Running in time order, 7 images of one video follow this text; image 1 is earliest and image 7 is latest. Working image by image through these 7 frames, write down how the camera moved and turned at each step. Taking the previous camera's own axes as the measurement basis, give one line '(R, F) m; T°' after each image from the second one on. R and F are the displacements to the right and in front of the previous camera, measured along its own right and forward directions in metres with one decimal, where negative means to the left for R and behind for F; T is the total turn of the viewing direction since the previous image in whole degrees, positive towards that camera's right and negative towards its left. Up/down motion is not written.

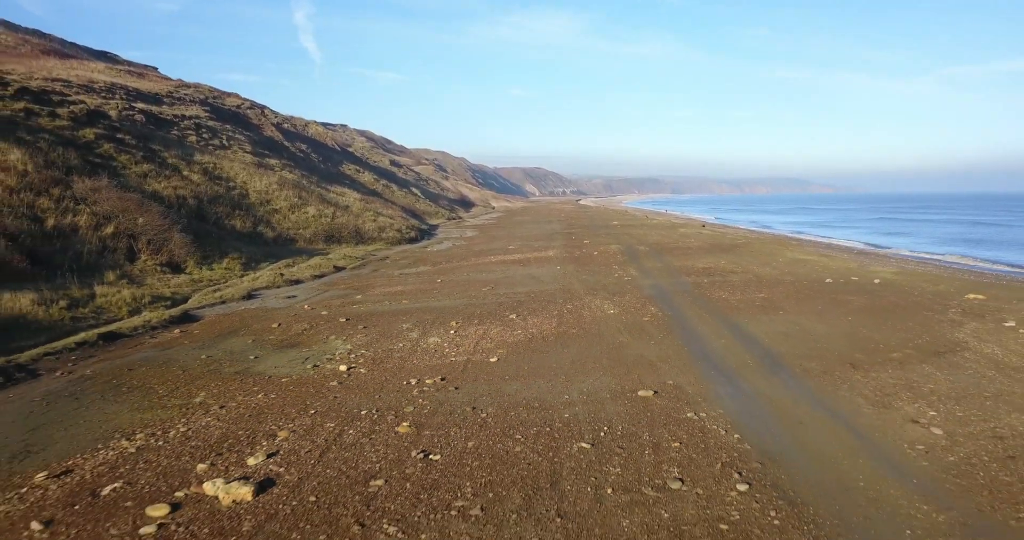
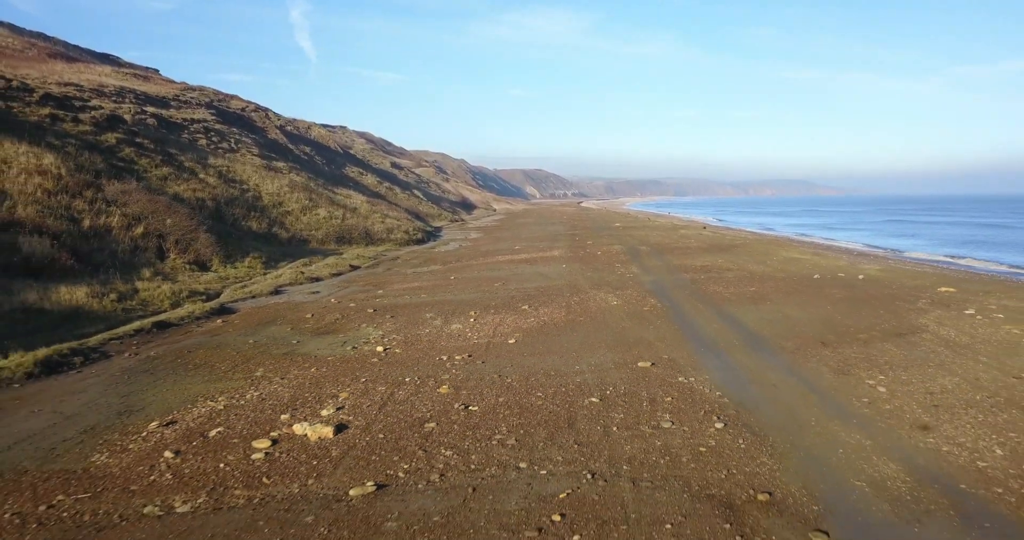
(-0.4, -1.5) m; 0°
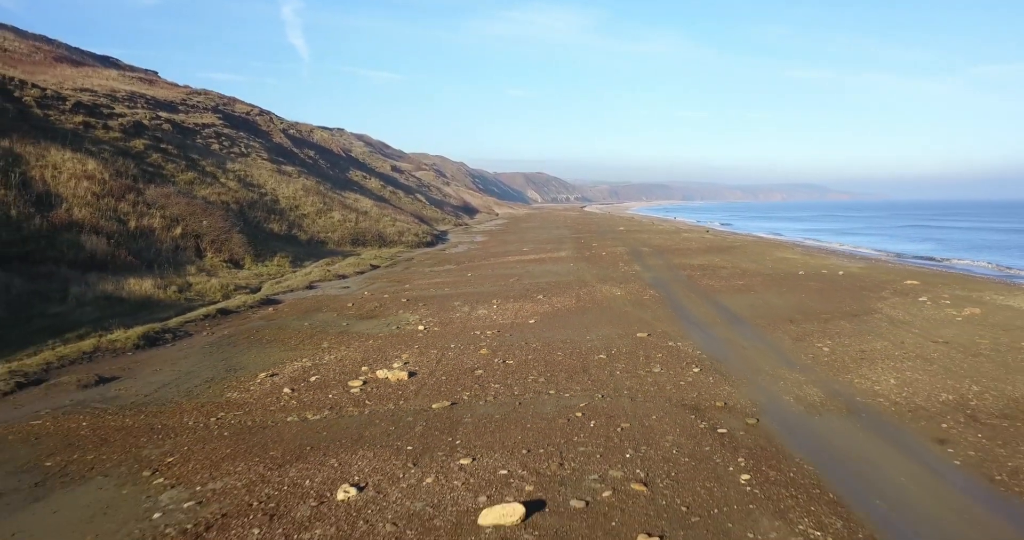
(-0.6, -2.4) m; -1°
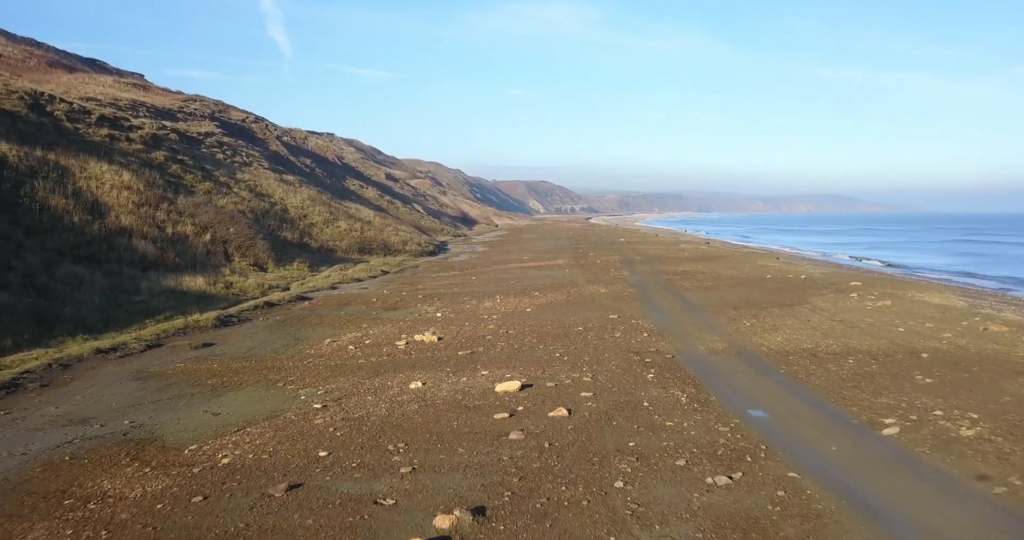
(-0.1, -3.6) m; 0°
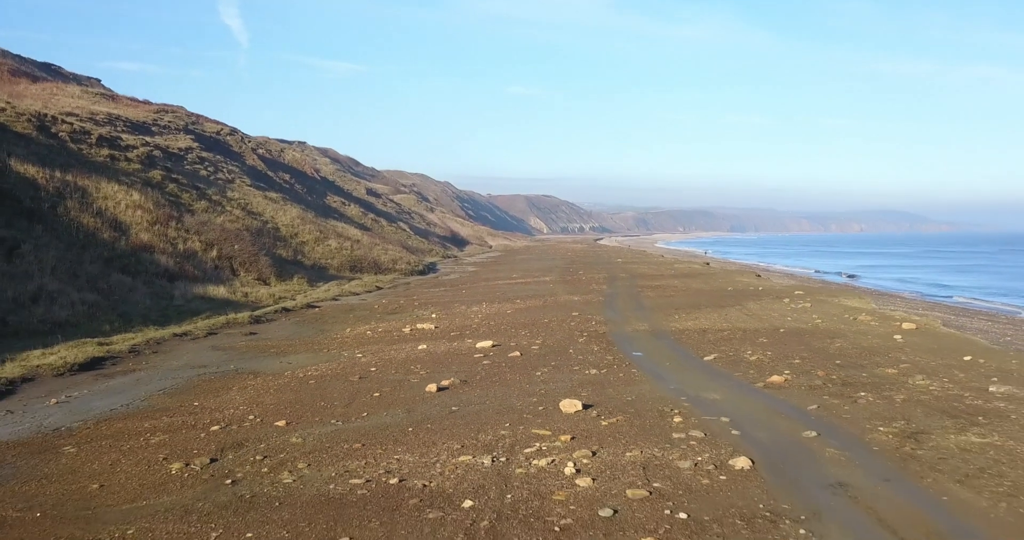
(+0.4, -4.1) m; +1°
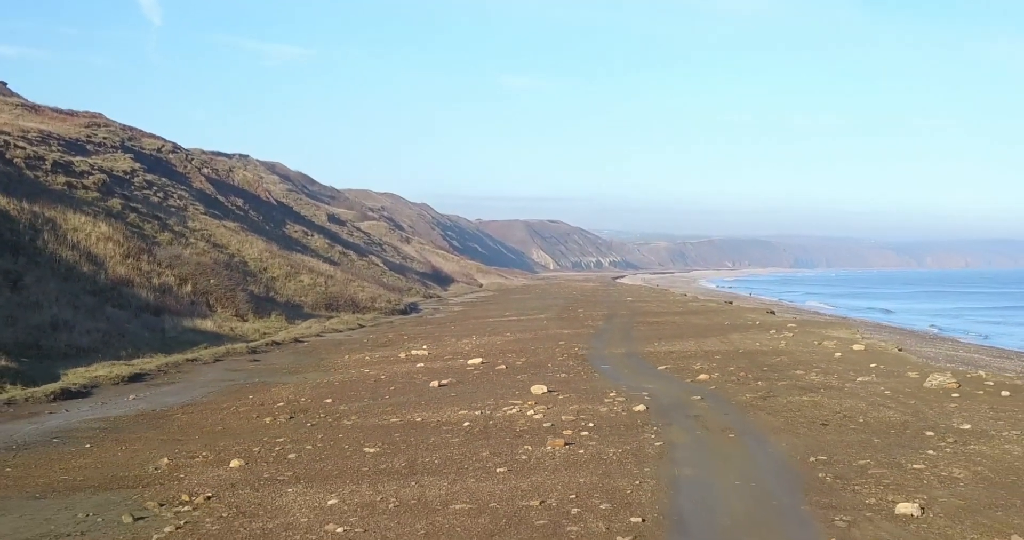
(0.0, -2.7) m; +3°
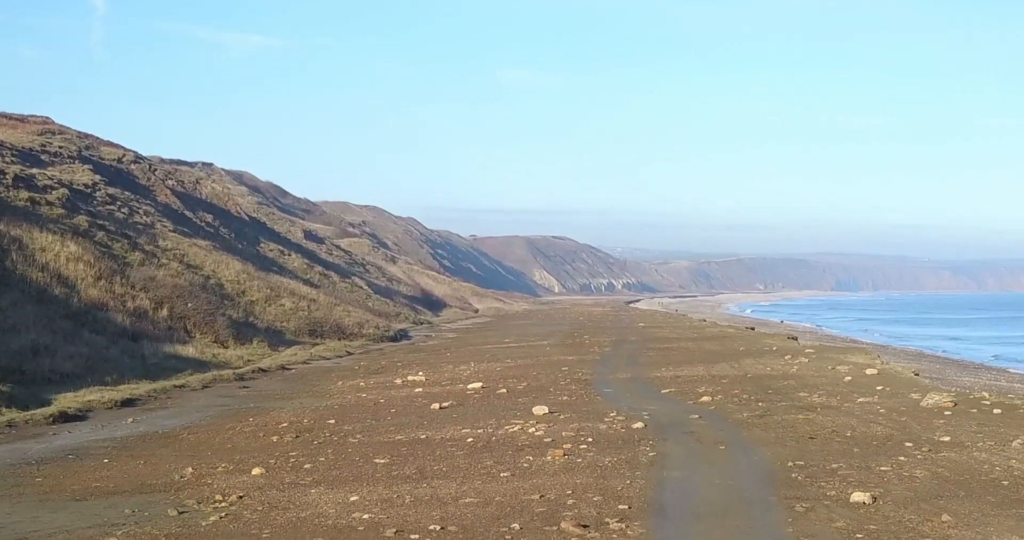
(-0.2, -0.5) m; +2°
